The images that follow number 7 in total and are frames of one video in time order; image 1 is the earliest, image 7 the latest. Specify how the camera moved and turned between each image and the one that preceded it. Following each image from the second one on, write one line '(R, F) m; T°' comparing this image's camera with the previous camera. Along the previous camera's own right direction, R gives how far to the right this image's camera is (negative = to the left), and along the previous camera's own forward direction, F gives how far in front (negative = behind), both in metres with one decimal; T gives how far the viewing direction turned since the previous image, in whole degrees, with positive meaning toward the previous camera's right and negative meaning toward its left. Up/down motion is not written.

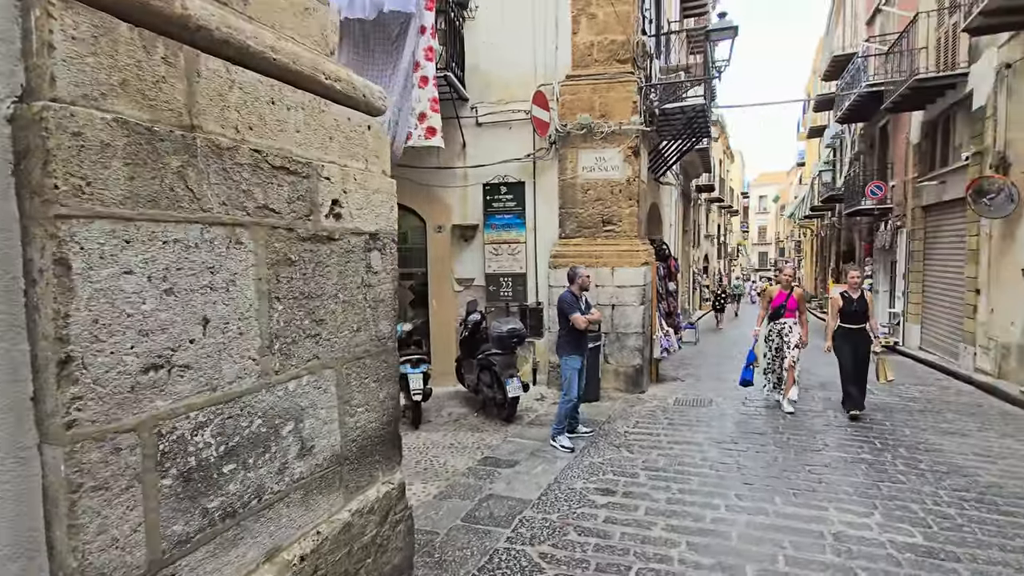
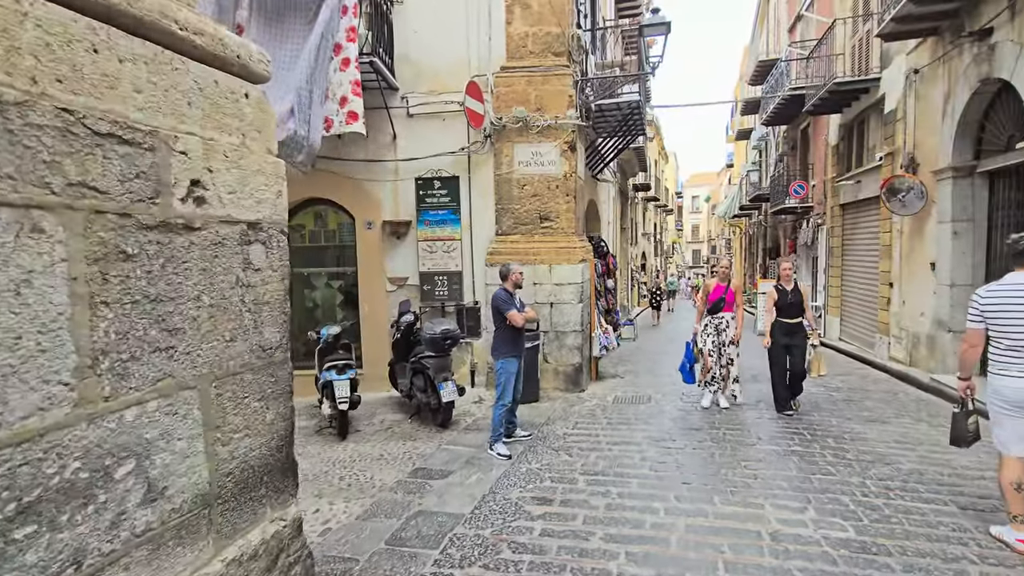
(+0.1, +0.3) m; +6°
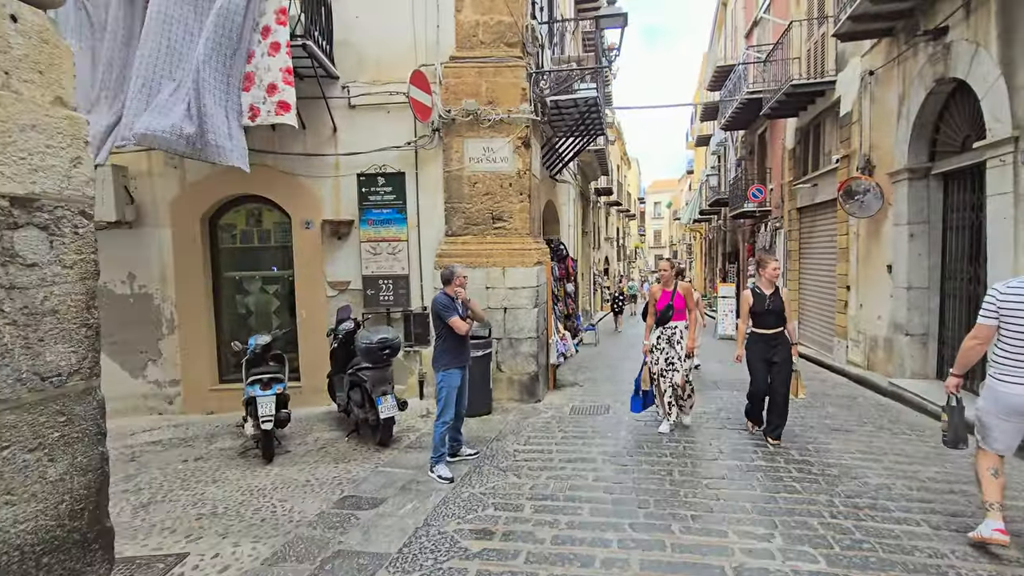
(+0.2, +0.5) m; +4°
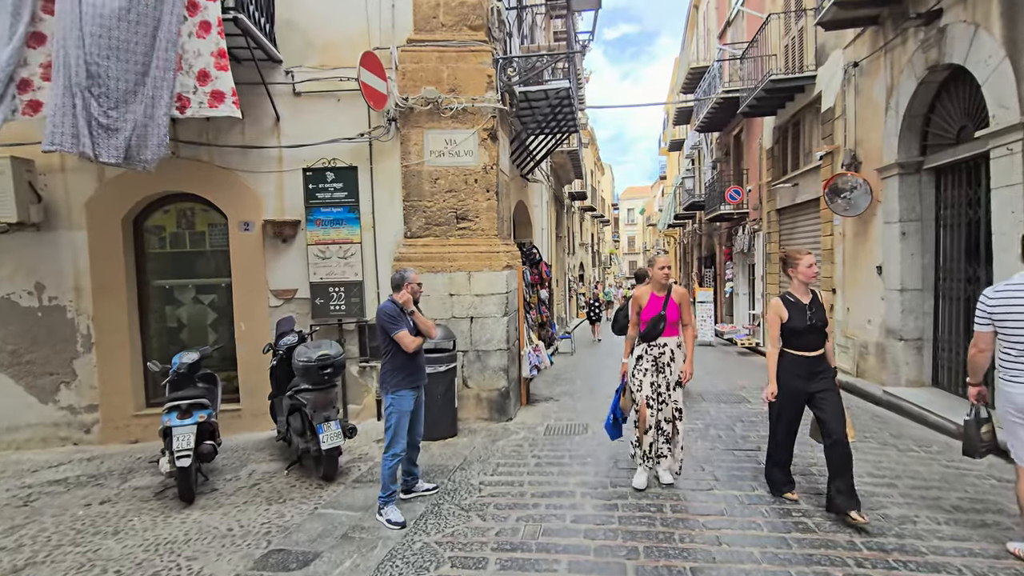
(+0.1, +0.7) m; +3°
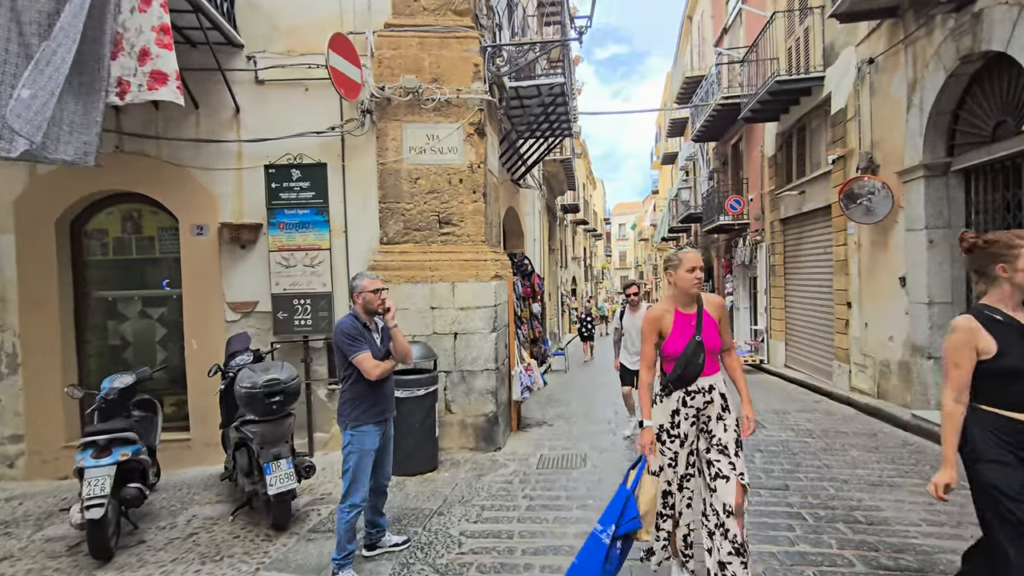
(0.0, +0.7) m; +1°
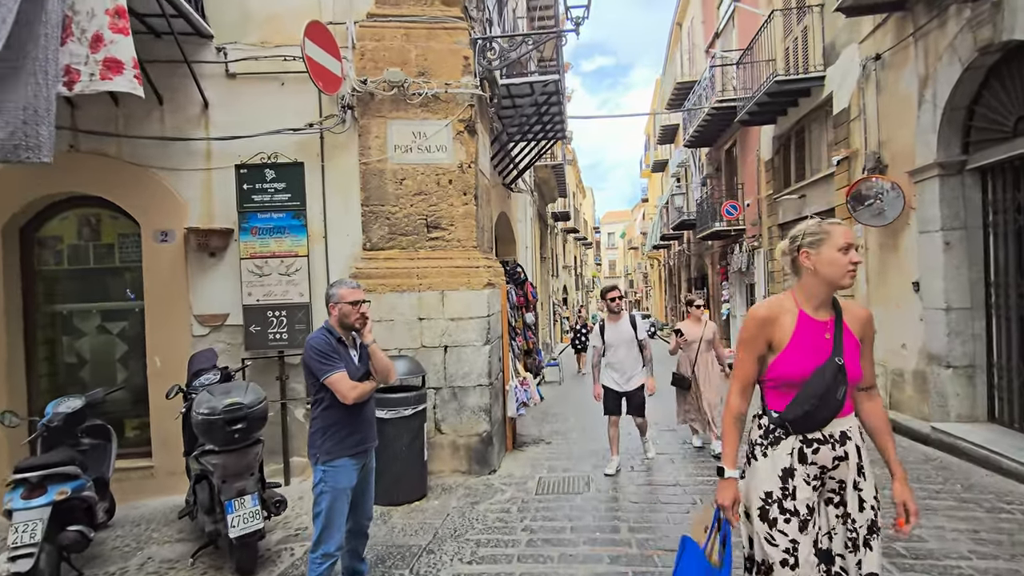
(-0.1, +0.4) m; +1°
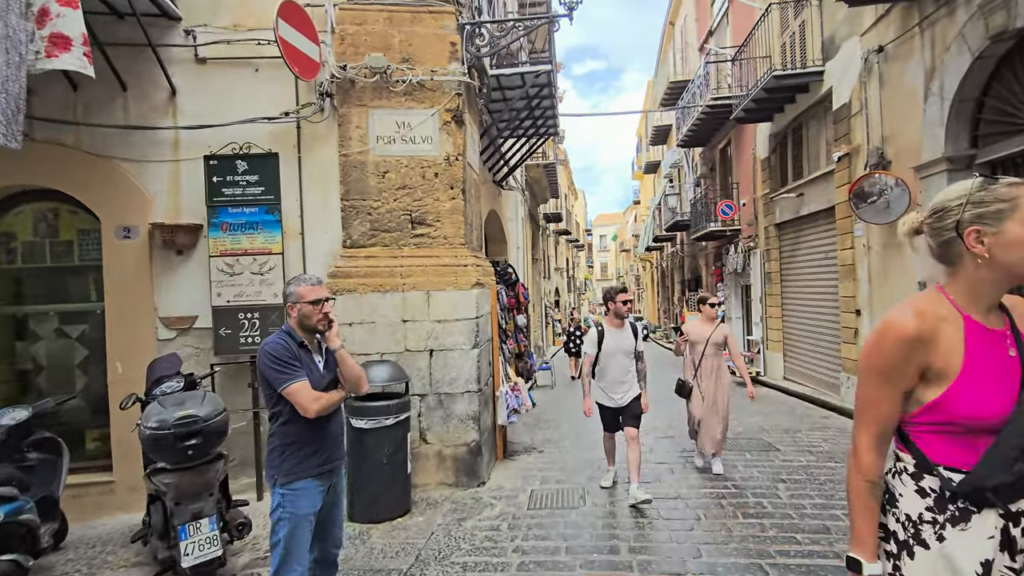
(0.0, +0.3) m; +1°
